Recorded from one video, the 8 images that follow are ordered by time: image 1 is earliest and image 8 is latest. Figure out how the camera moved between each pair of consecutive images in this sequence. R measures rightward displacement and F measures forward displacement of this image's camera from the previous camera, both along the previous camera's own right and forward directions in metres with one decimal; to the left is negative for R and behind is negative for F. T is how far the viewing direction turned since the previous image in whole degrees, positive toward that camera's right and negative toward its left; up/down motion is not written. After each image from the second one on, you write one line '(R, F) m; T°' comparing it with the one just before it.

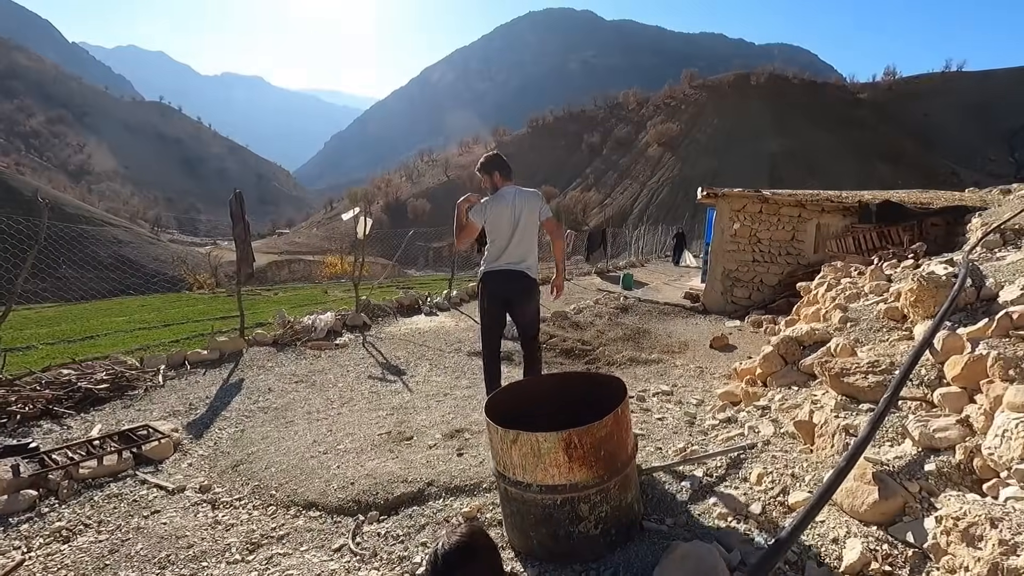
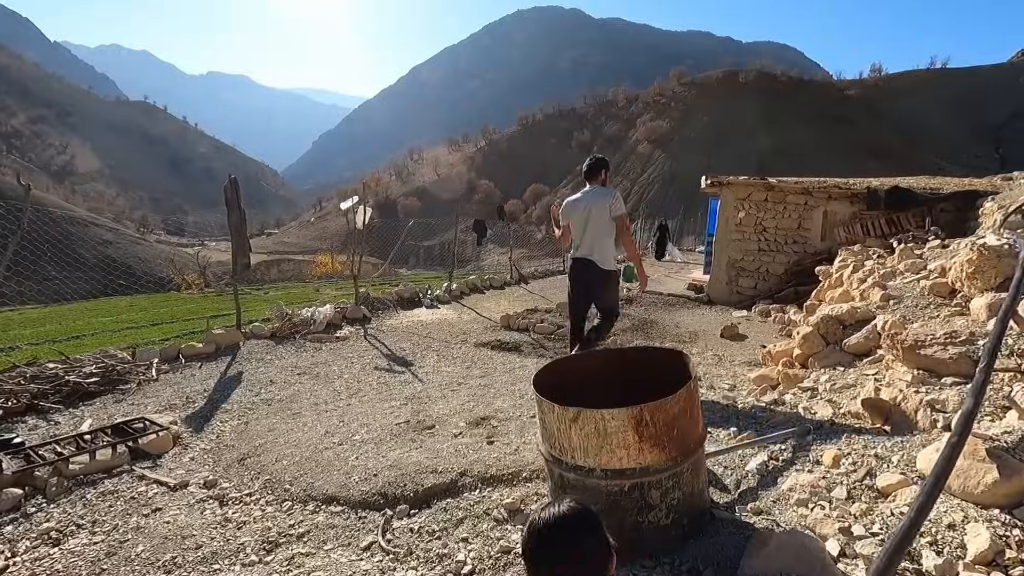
(-0.2, +0.3) m; +1°
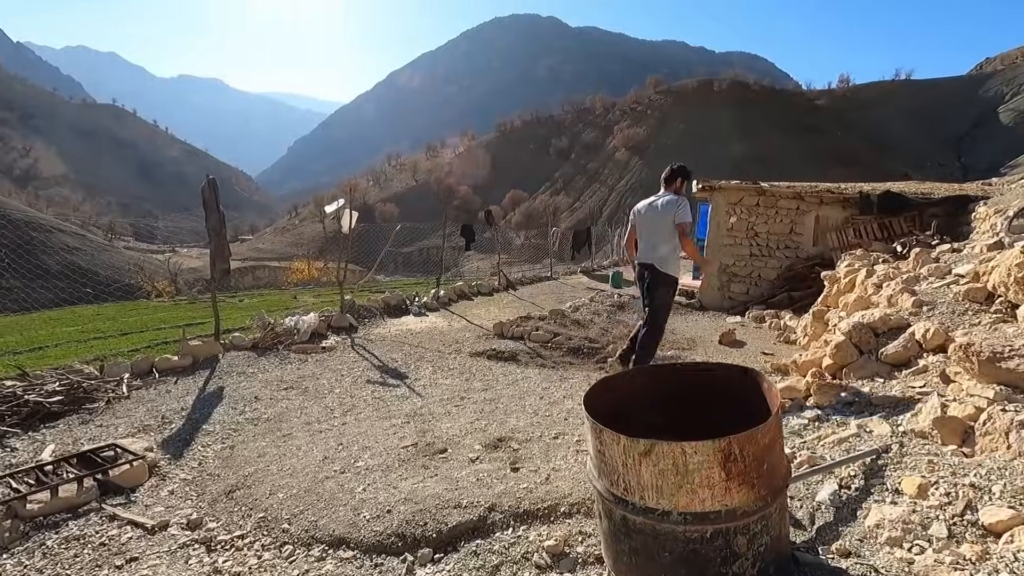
(-0.2, +0.3) m; +2°
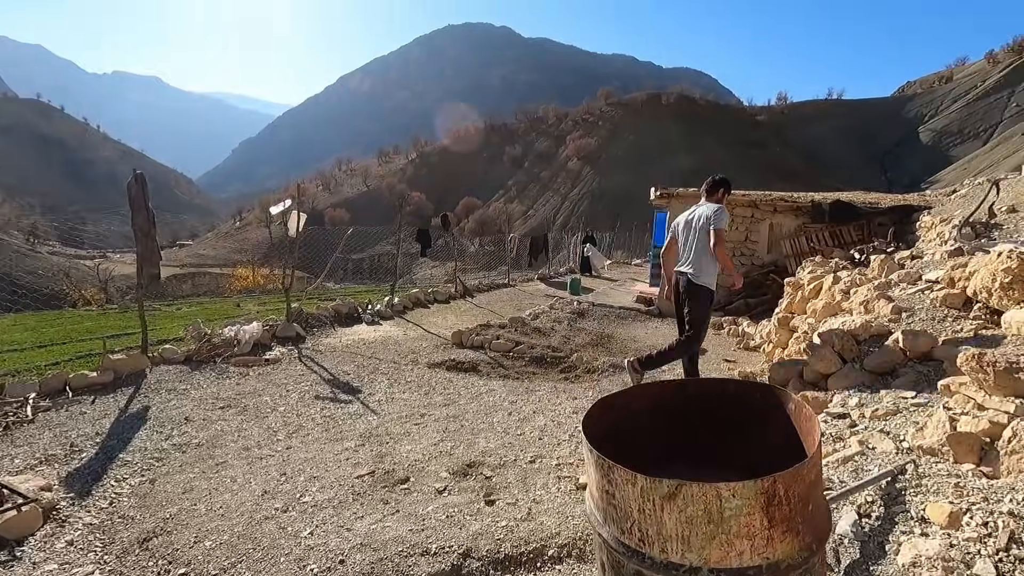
(-0.1, +0.3) m; +5°
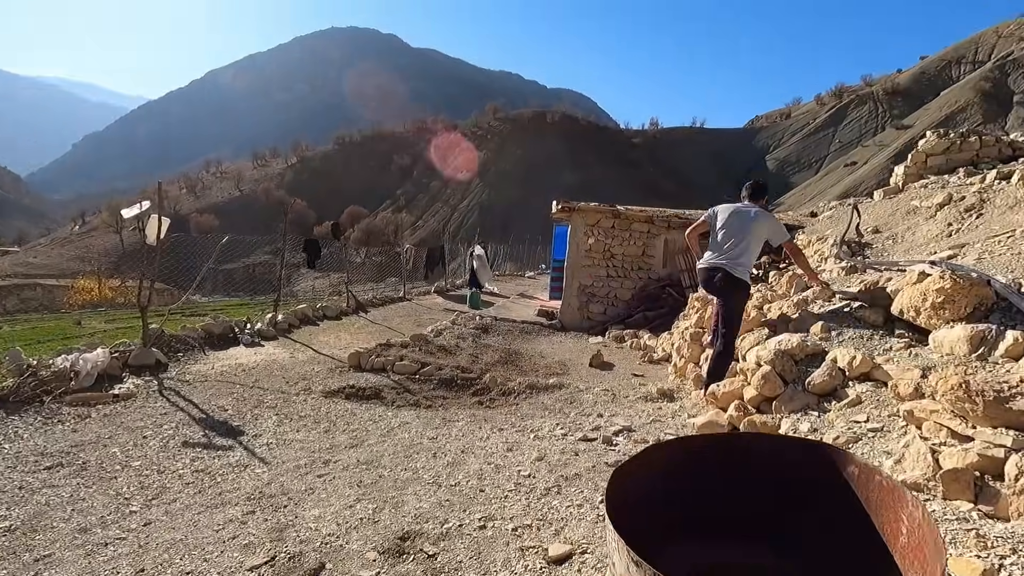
(-0.2, +0.5) m; +11°
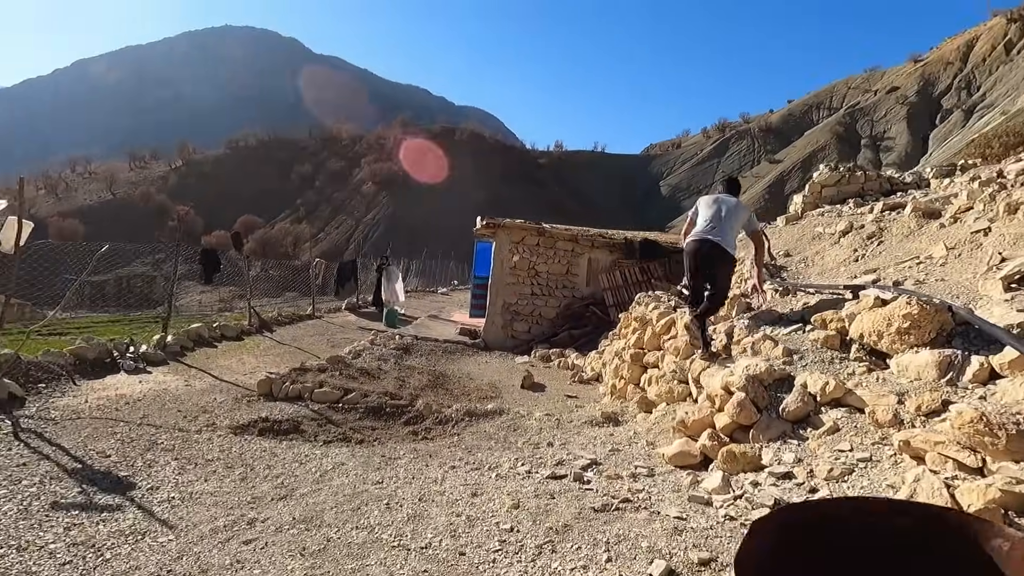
(-0.3, +0.4) m; +10°
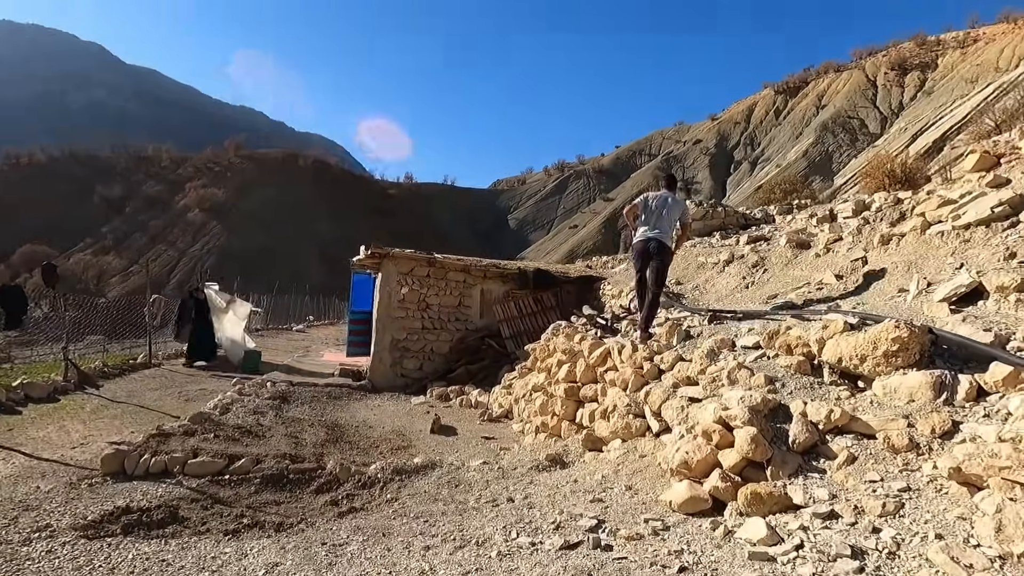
(-0.7, +0.6) m; +16°
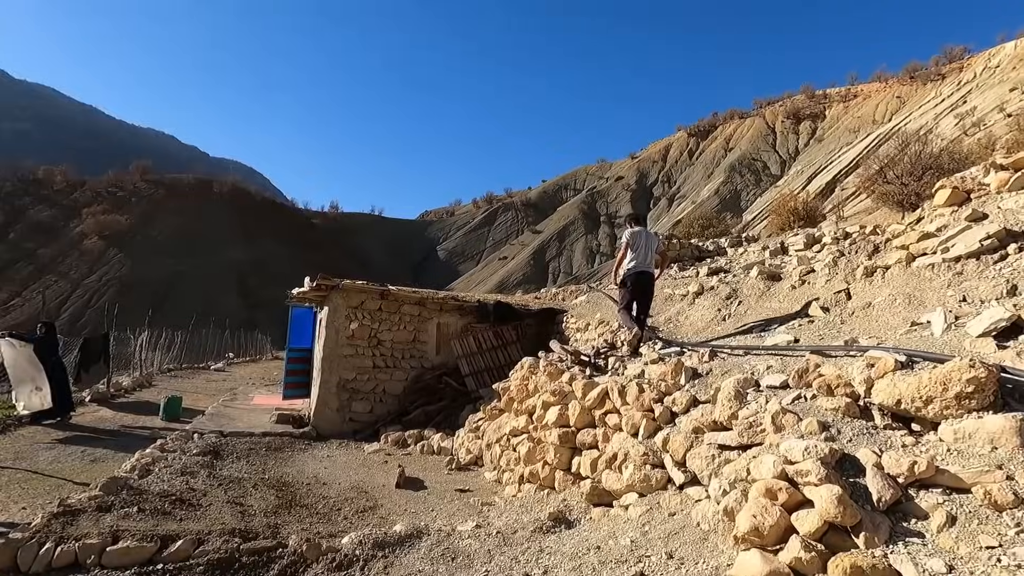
(-0.5, +0.5) m; +8°
